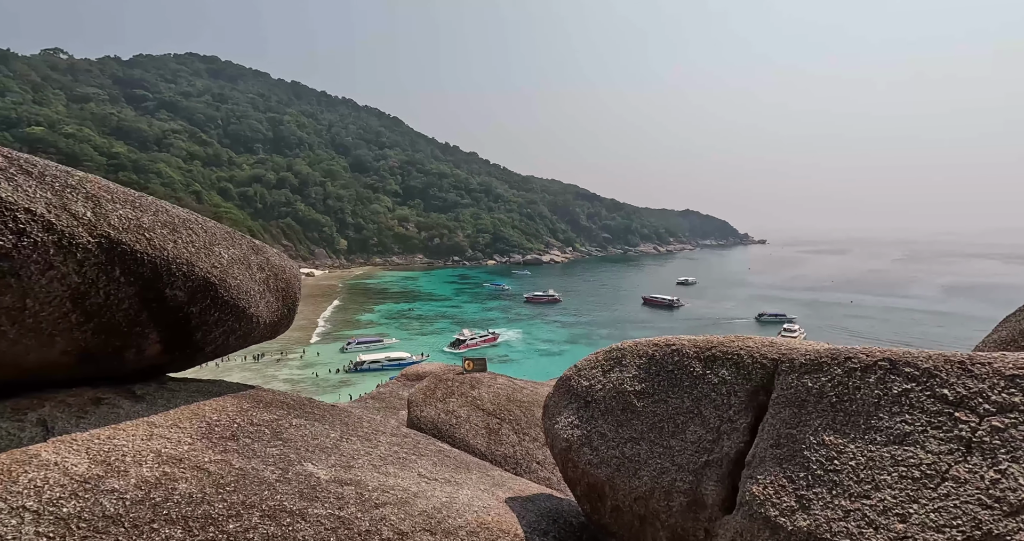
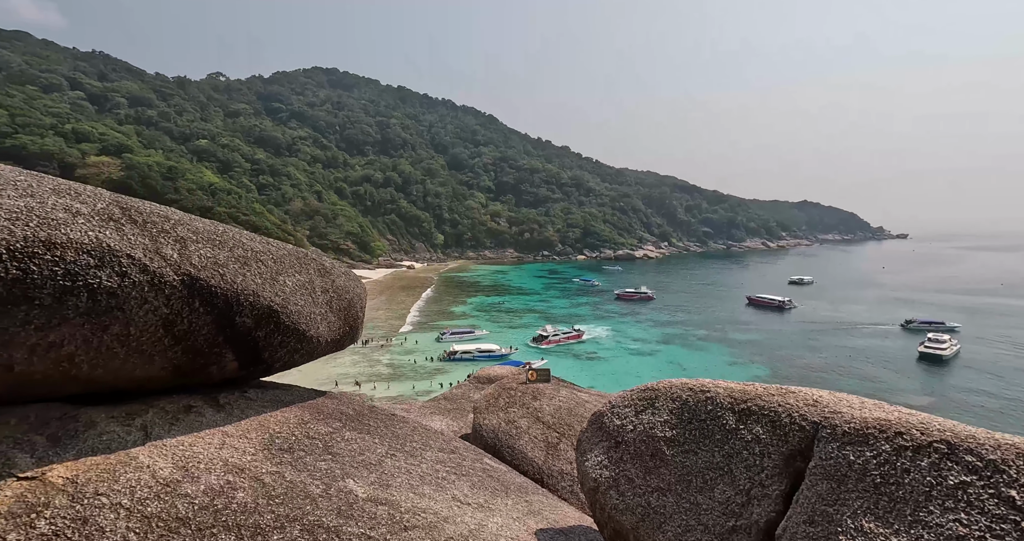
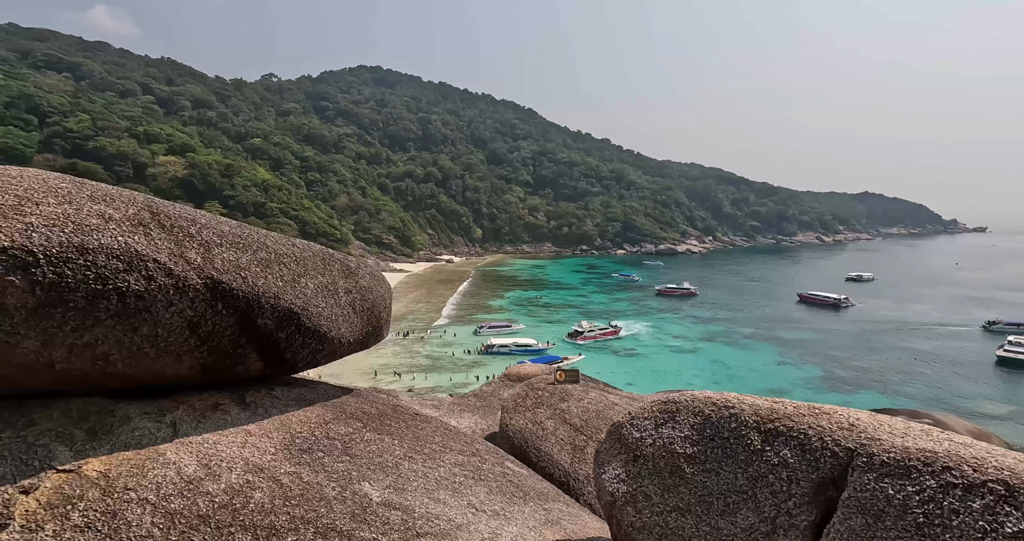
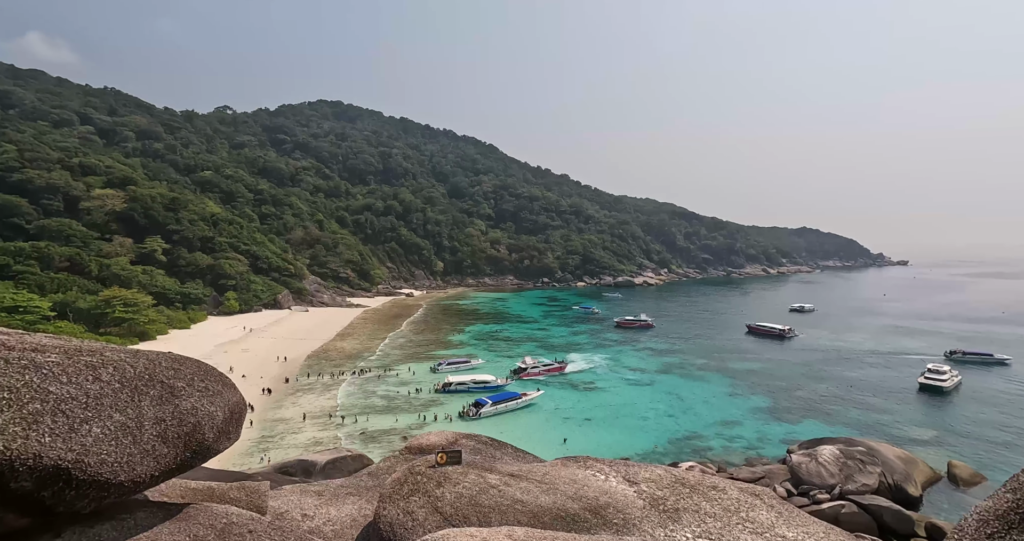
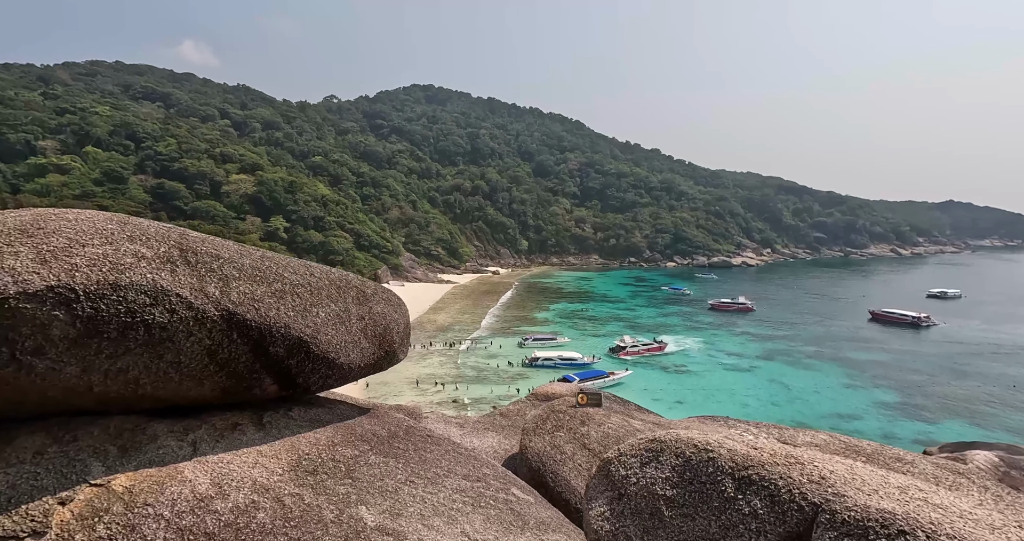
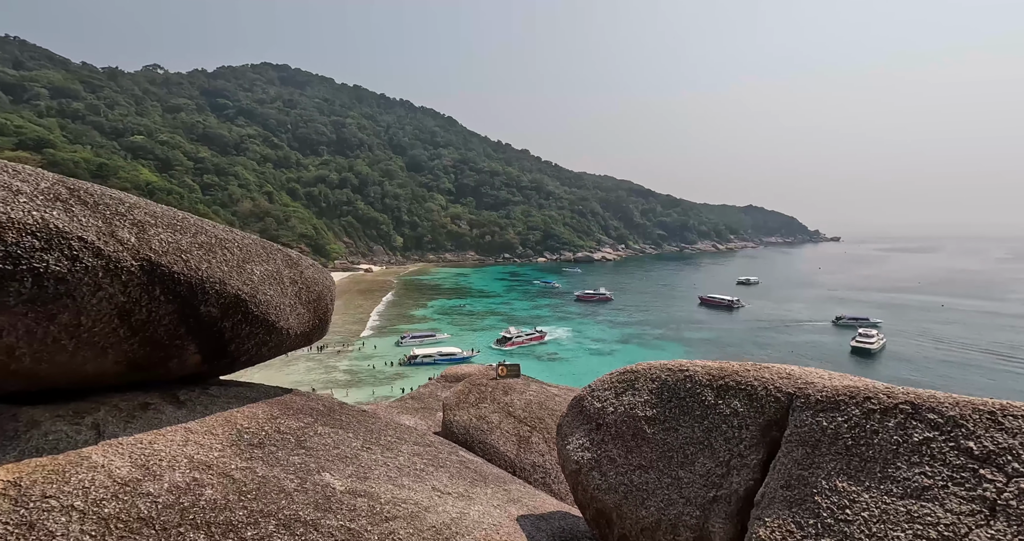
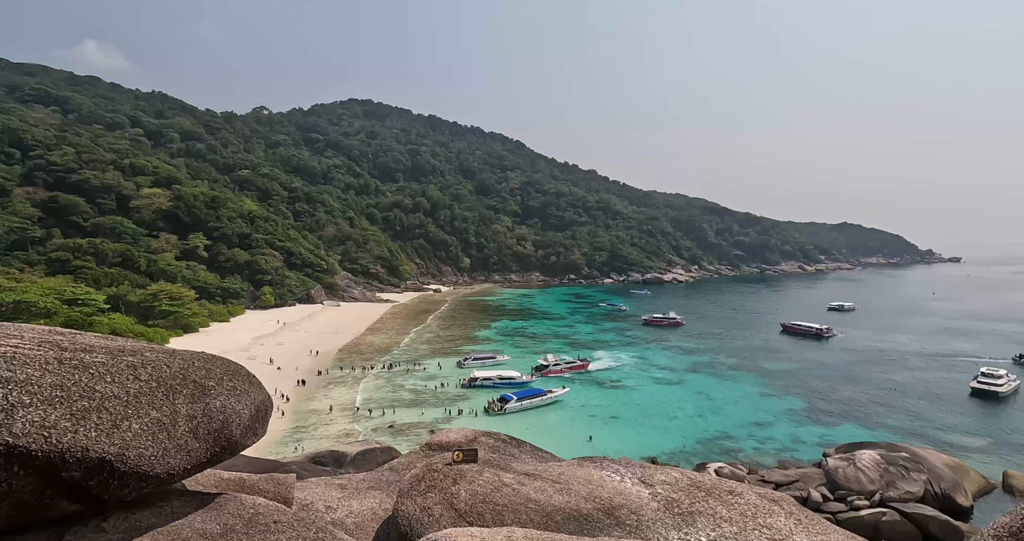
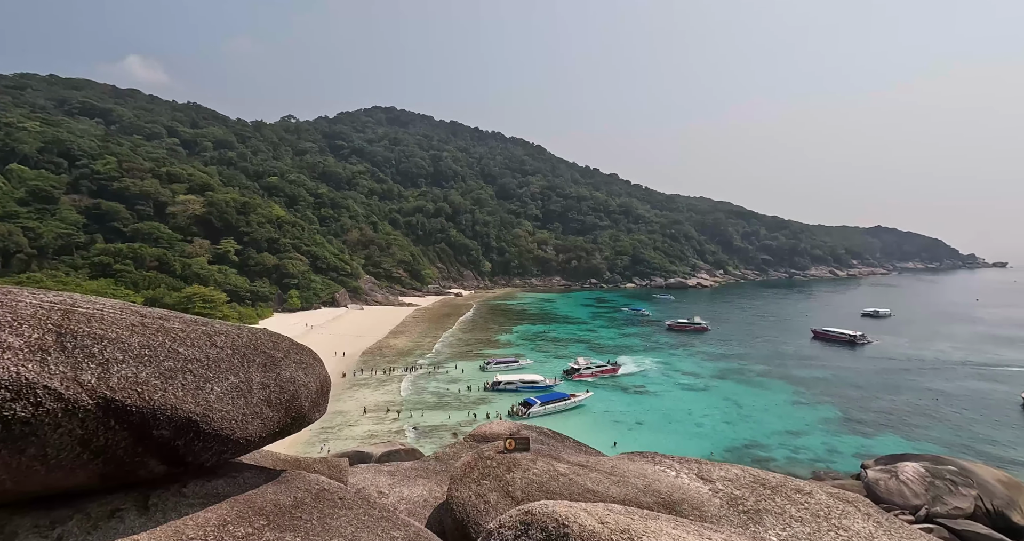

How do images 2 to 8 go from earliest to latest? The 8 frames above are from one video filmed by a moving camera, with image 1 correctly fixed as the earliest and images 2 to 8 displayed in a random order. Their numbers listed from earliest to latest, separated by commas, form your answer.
6, 2, 3, 5, 8, 4, 7
